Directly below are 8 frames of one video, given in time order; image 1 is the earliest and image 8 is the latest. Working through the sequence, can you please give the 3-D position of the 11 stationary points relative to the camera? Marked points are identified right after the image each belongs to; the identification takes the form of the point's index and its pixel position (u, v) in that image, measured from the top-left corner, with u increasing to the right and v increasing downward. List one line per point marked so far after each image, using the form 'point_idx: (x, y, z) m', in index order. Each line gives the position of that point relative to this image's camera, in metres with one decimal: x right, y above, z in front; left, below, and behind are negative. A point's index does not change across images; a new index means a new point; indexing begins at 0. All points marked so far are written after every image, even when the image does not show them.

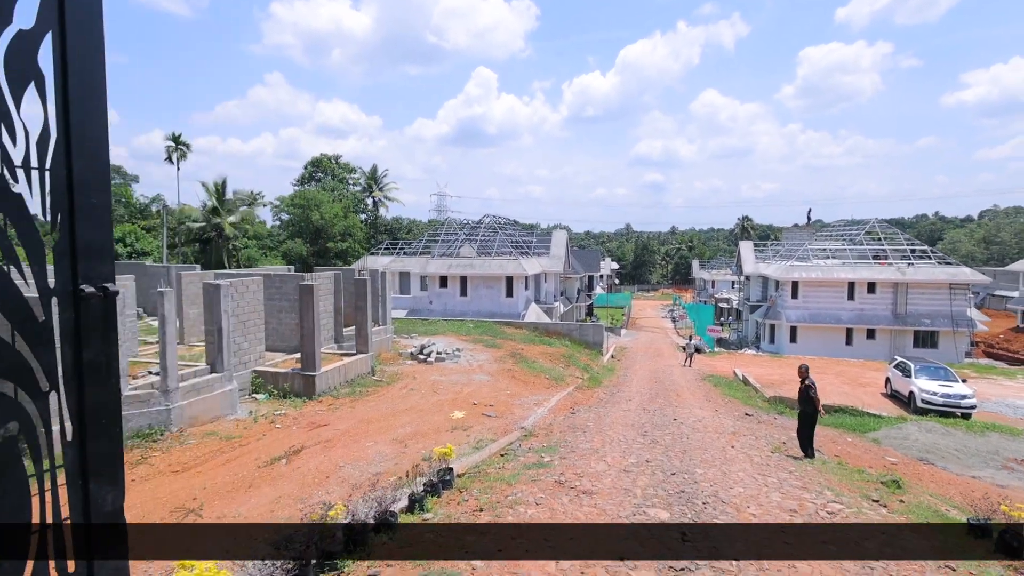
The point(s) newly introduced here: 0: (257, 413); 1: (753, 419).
0: (-5.8, -2.8, +12.4) m
1: (+6.9, -3.8, +15.9) m
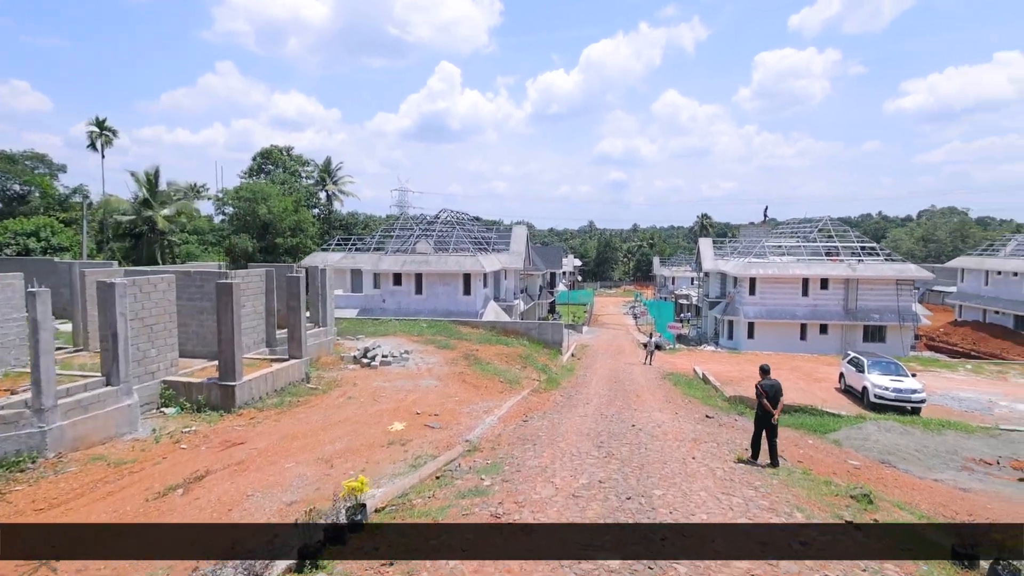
0: (-6.9, -2.8, +10.9) m
1: (+5.5, -3.7, +15.1) m
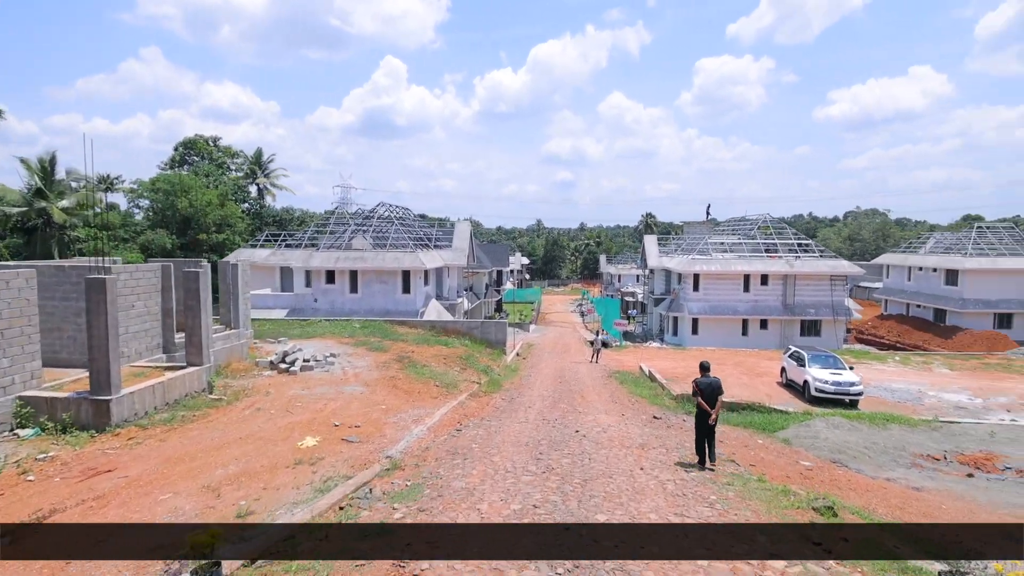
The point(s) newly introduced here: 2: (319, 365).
0: (-8.2, -2.8, +8.9) m
1: (+3.9, -3.5, +14.3) m
2: (-6.1, -2.4, +17.3) m
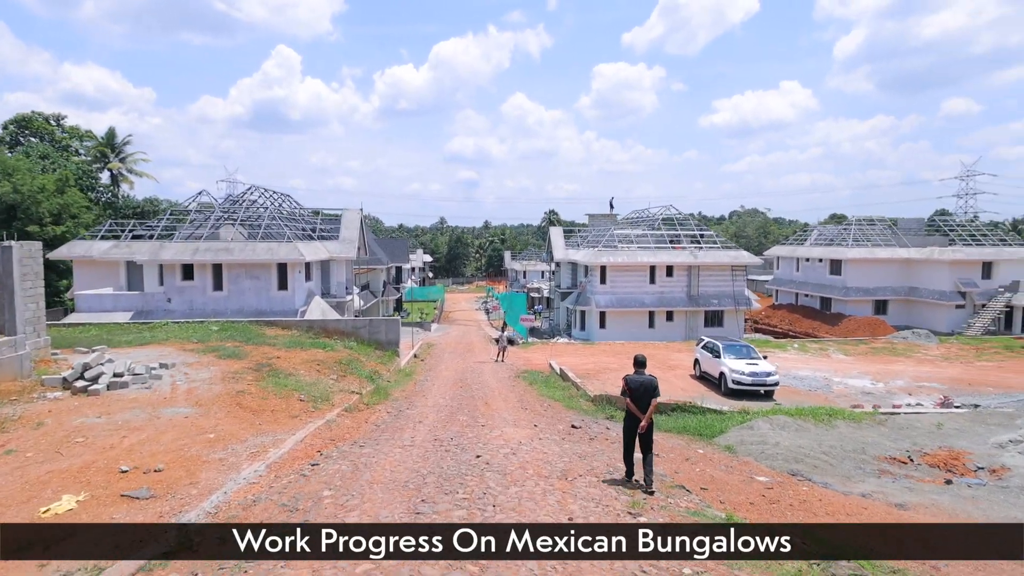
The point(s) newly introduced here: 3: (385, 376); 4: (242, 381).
0: (-9.5, -2.6, +4.4) m
1: (+1.5, -3.1, +11.7) m
2: (-8.8, -2.2, +13.0) m
3: (-4.4, -3.0, +18.8) m
4: (-6.9, -2.4, +14.3) m
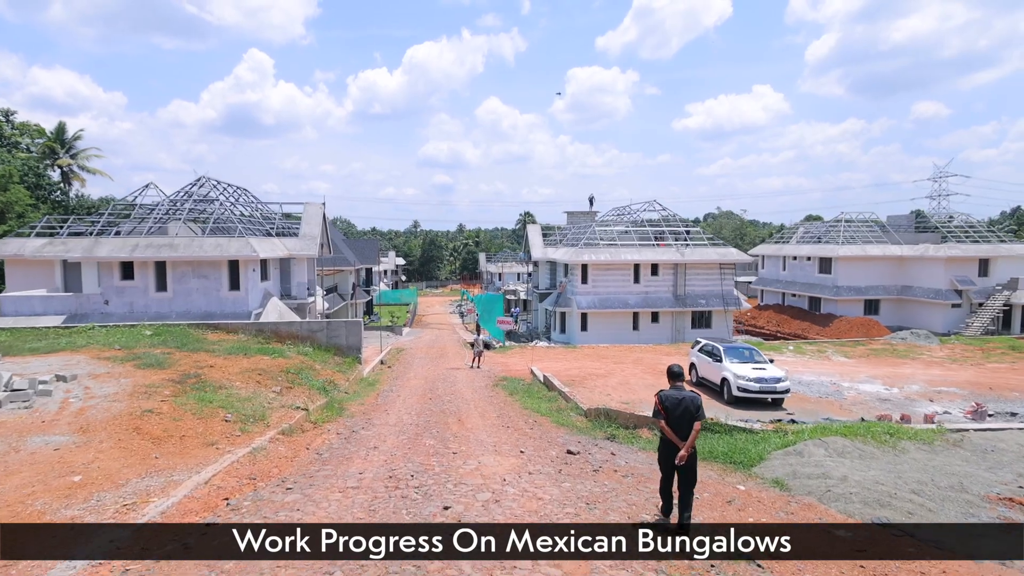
0: (-9.5, -2.3, +1.5) m
1: (+1.2, -2.9, +9.2) m
2: (-9.2, -2.0, +10.1) m
3: (-5.0, -2.9, +16.1) m
4: (-7.4, -2.2, +11.5) m
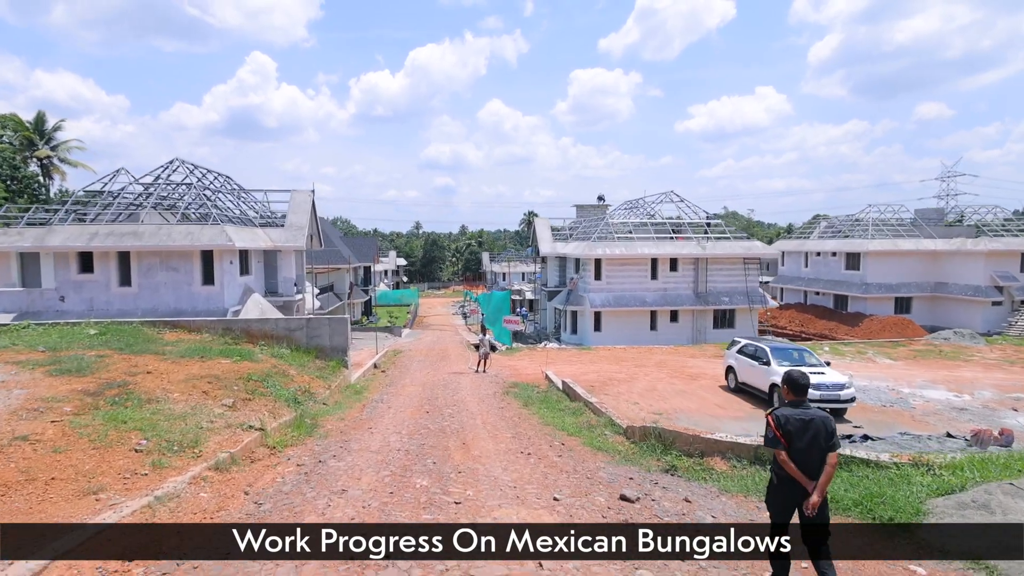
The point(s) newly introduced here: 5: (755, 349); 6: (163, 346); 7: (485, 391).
0: (-9.2, -2.0, -1.5) m
1: (+1.5, -2.6, +6.3) m
2: (-8.9, -1.7, +7.2) m
3: (-4.6, -2.6, +13.2) m
4: (-7.0, -1.9, +8.6) m
5: (+8.4, -2.1, +19.1) m
6: (-9.2, -1.5, +14.4) m
7: (-0.7, -3.1, +16.3) m
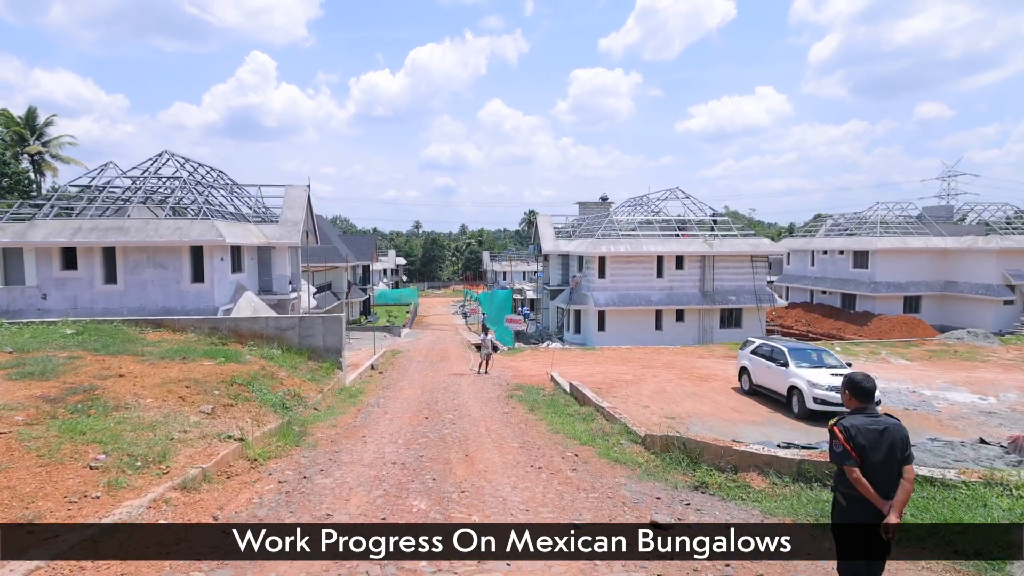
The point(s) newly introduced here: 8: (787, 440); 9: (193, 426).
0: (-9.1, -1.9, -2.4) m
1: (+1.6, -2.5, +5.3) m
2: (-8.8, -1.7, +6.3) m
3: (-4.5, -2.5, +12.3) m
4: (-6.9, -1.8, +7.6) m
5: (+8.5, -2.0, +18.1) m
6: (-9.1, -1.4, +13.5) m
7: (-0.6, -3.0, +15.4) m
8: (+6.9, -3.8, +13.8) m
9: (-4.9, -2.2, +8.6) m
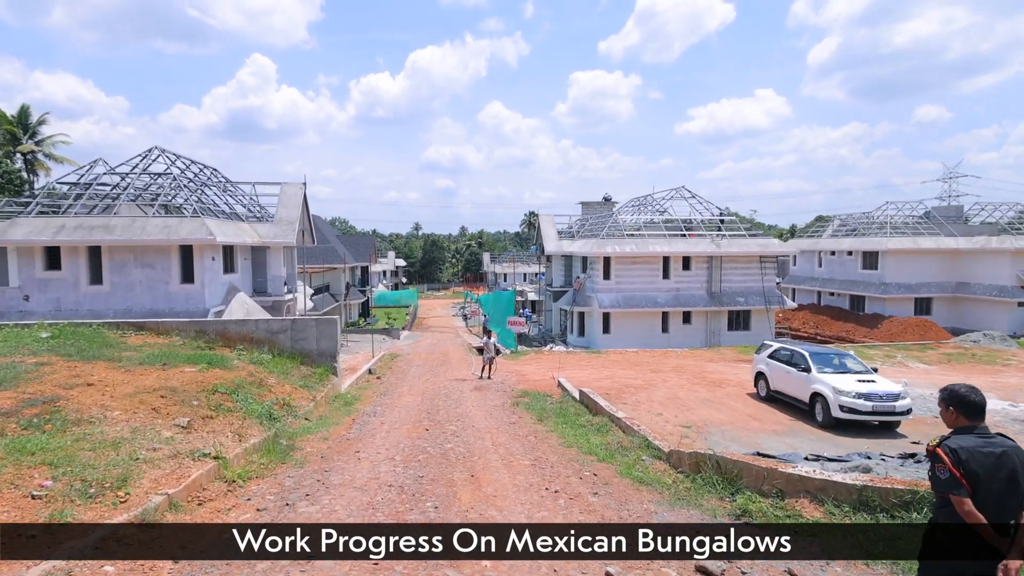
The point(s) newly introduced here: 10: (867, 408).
0: (-8.9, -1.9, -3.3) m
1: (+1.8, -2.5, +4.4) m
2: (-8.6, -1.6, +5.4) m
3: (-4.4, -2.5, +11.3) m
4: (-6.7, -1.8, +6.7) m
5: (+8.7, -2.0, +17.2) m
6: (-8.9, -1.4, +12.5) m
7: (-0.5, -3.0, +14.5) m
8: (+7.1, -3.8, +12.8) m
9: (-4.7, -2.2, +7.7) m
10: (+9.1, -3.1, +14.2) m
